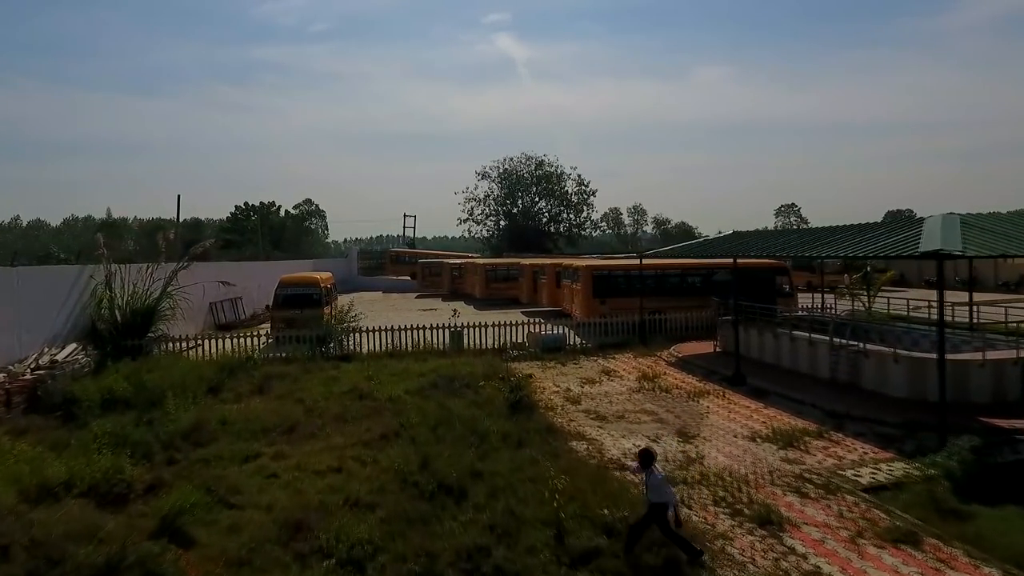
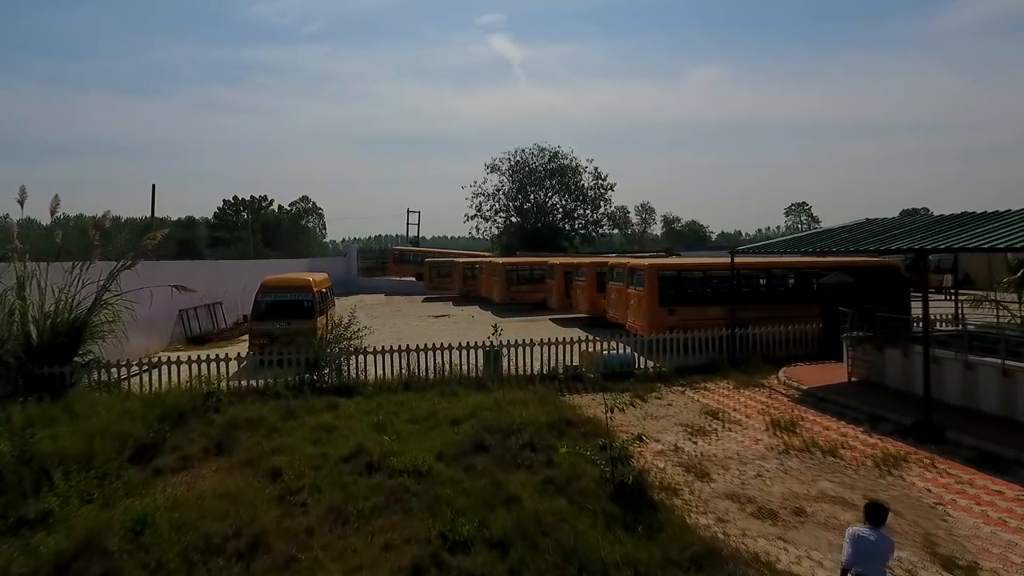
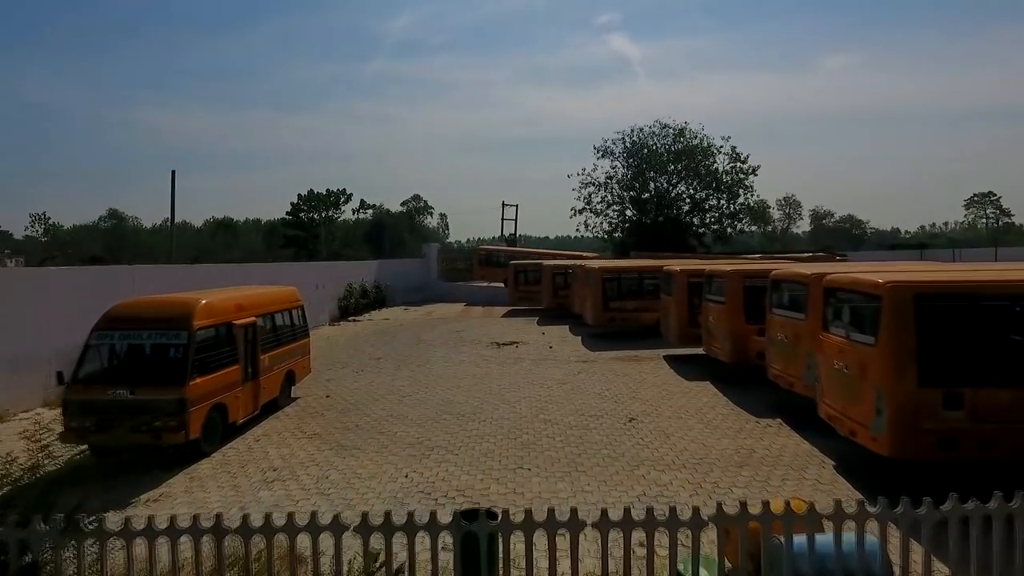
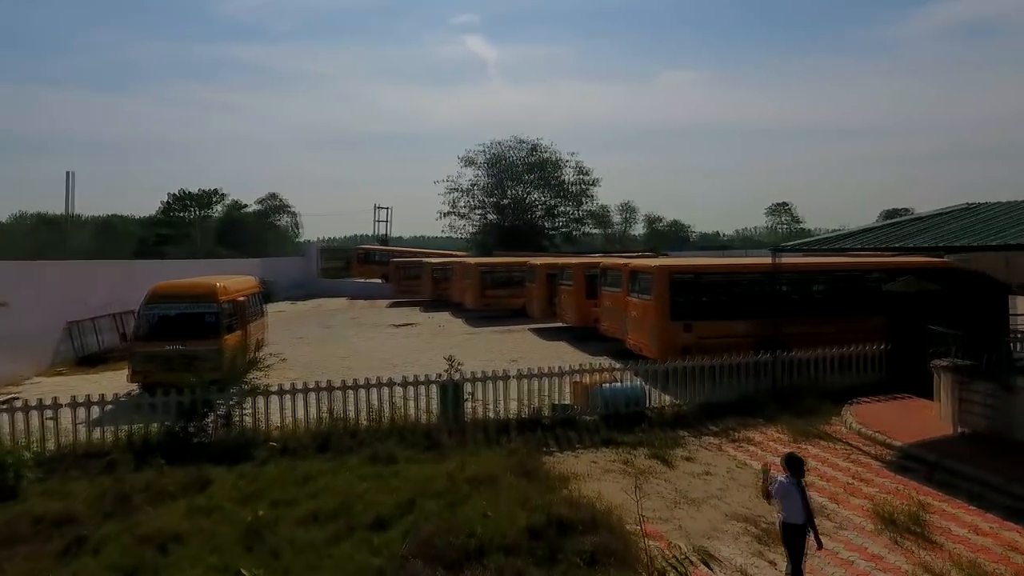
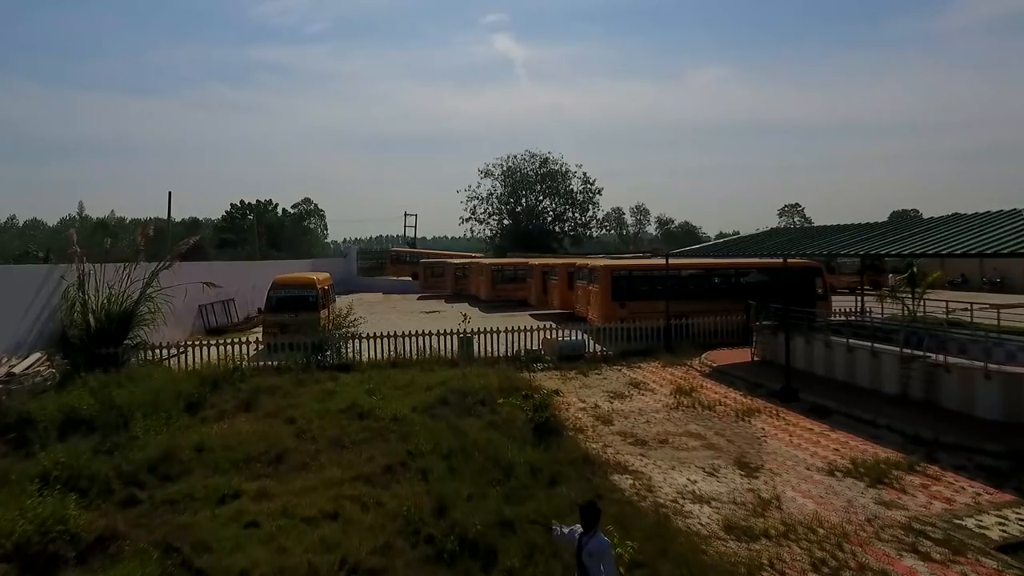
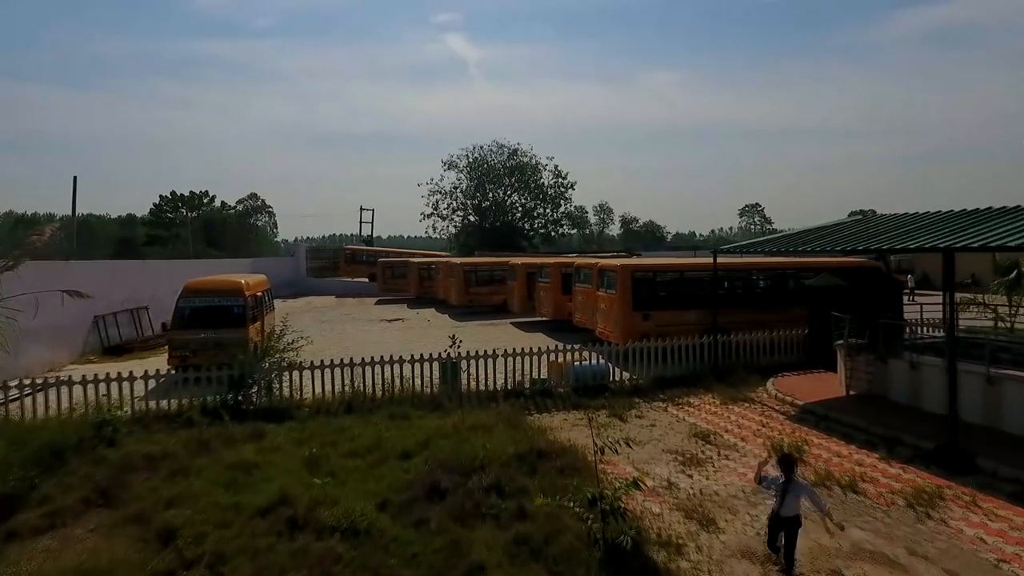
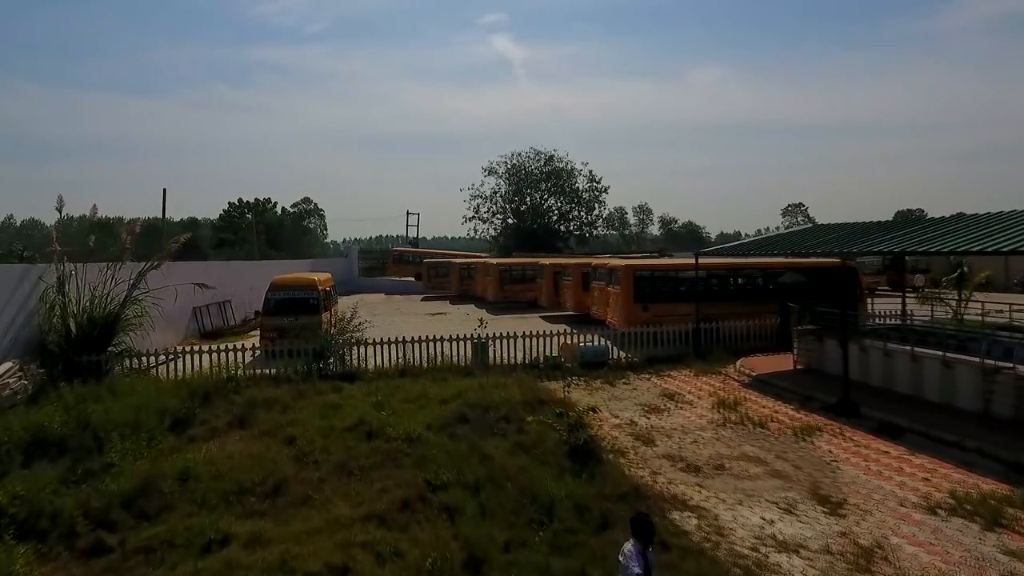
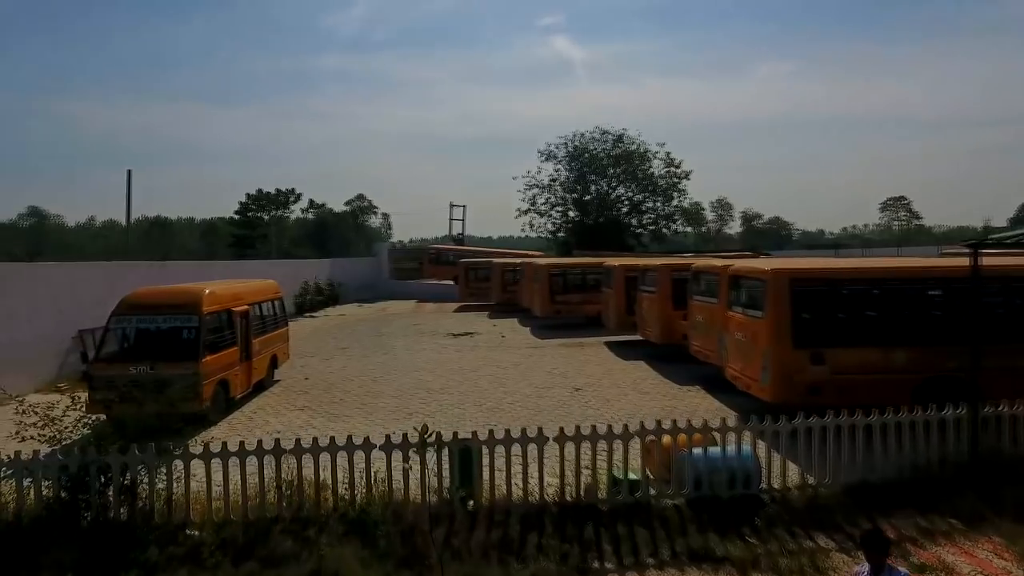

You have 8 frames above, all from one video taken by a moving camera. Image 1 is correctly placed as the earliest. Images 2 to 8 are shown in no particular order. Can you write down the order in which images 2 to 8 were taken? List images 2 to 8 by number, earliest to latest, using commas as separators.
5, 7, 2, 6, 4, 8, 3
